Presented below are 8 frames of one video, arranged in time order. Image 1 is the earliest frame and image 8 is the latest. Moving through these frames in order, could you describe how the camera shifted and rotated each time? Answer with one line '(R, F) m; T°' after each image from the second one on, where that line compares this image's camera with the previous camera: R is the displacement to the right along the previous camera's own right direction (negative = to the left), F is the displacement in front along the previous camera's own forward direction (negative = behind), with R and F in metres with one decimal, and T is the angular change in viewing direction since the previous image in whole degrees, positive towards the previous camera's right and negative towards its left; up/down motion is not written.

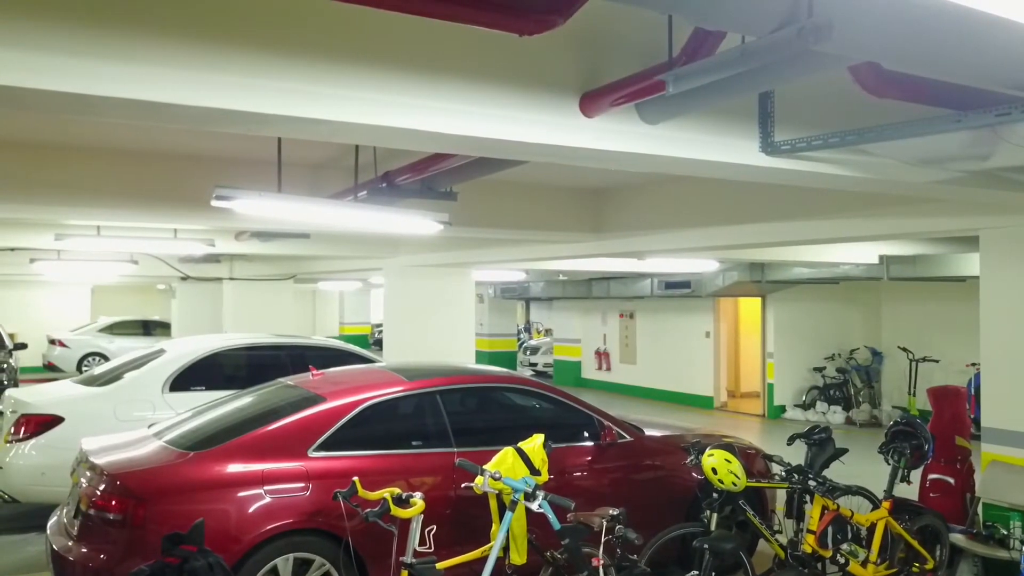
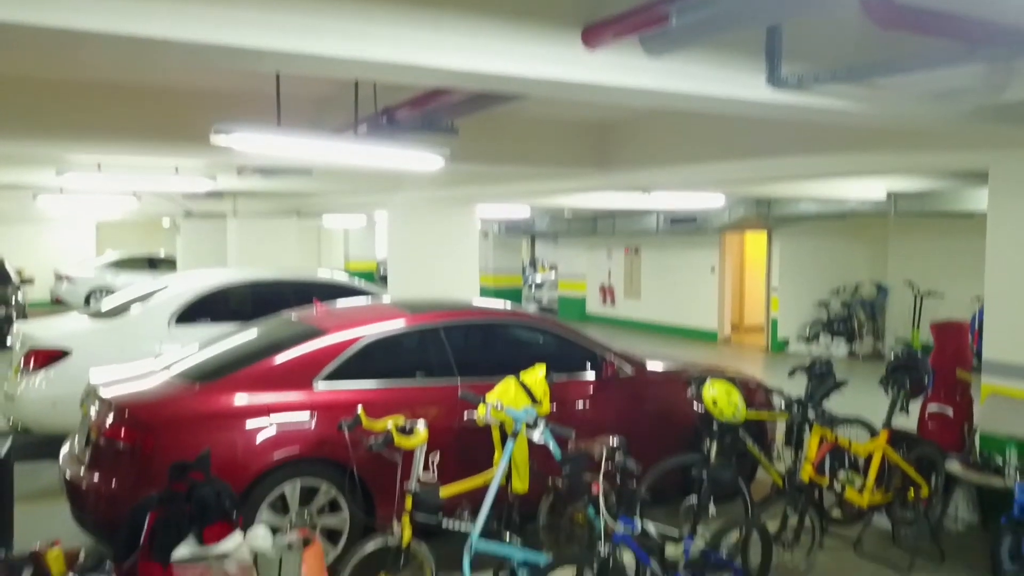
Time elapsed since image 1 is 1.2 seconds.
(0.0, 0.0) m; 0°
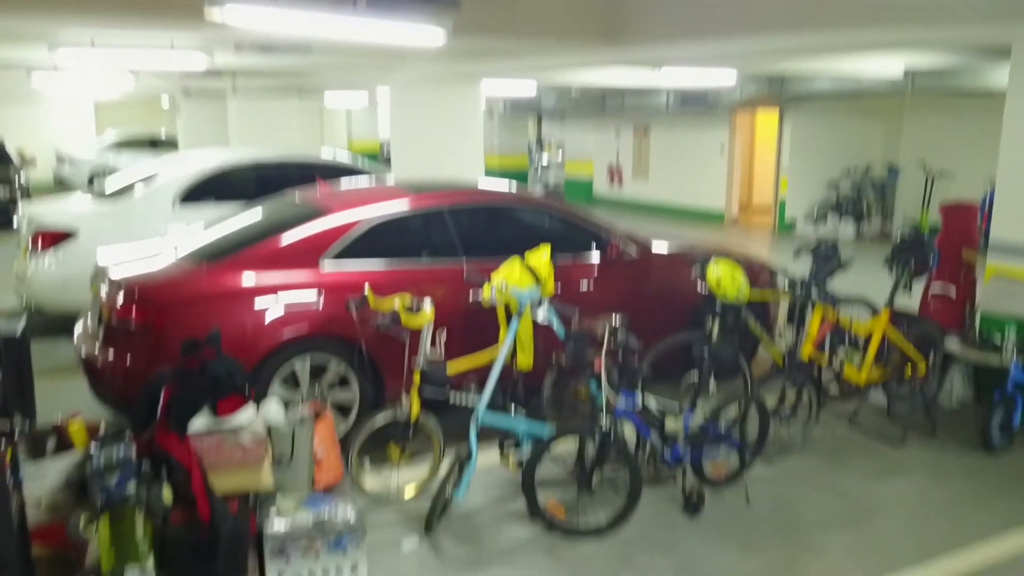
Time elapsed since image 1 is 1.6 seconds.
(0.0, 0.0) m; 0°
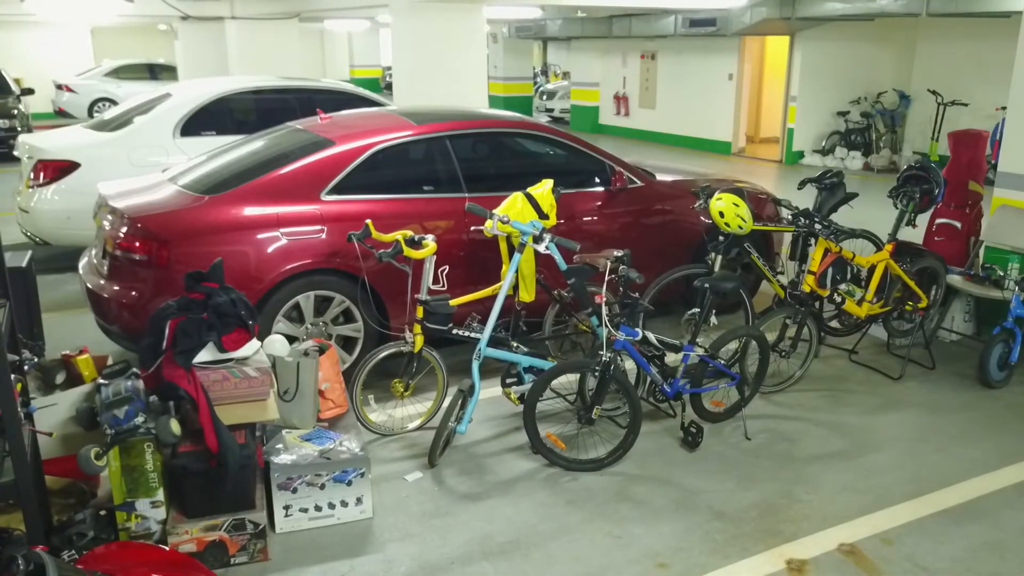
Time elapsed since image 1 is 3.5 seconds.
(0.0, 0.0) m; 0°
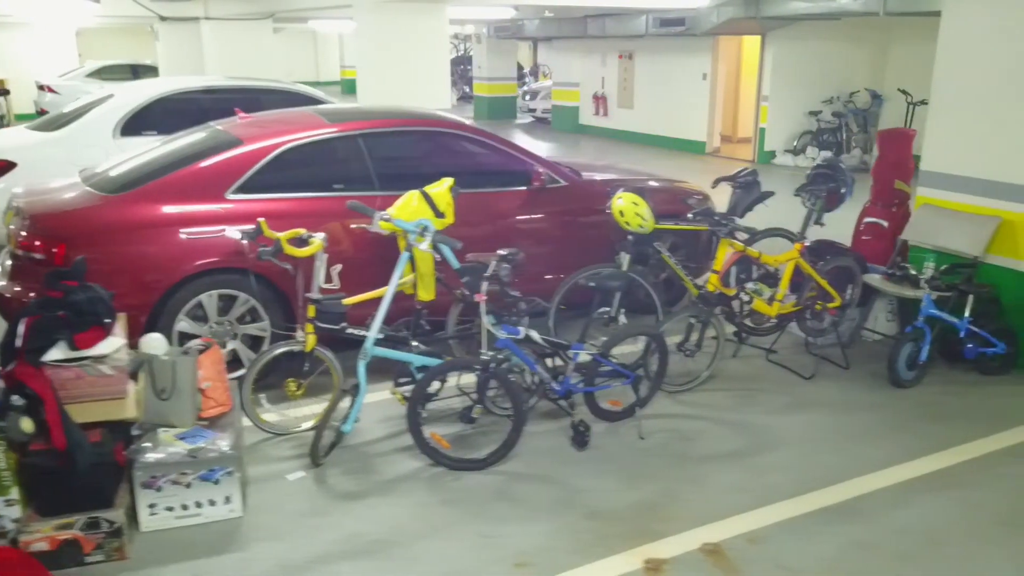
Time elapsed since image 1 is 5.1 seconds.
(+0.5, 0.0) m; 0°
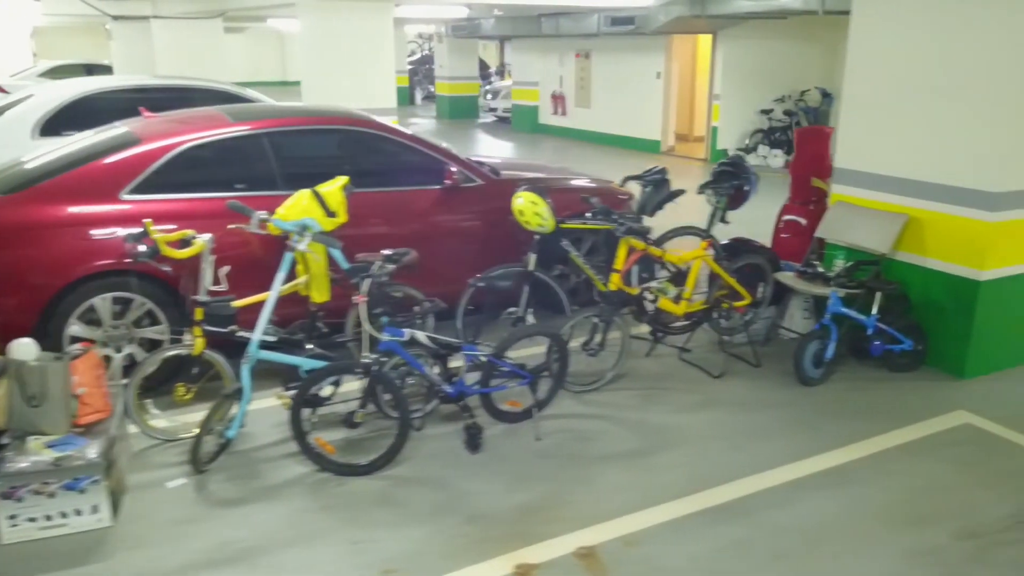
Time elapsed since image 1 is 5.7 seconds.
(+0.4, 0.0) m; +1°
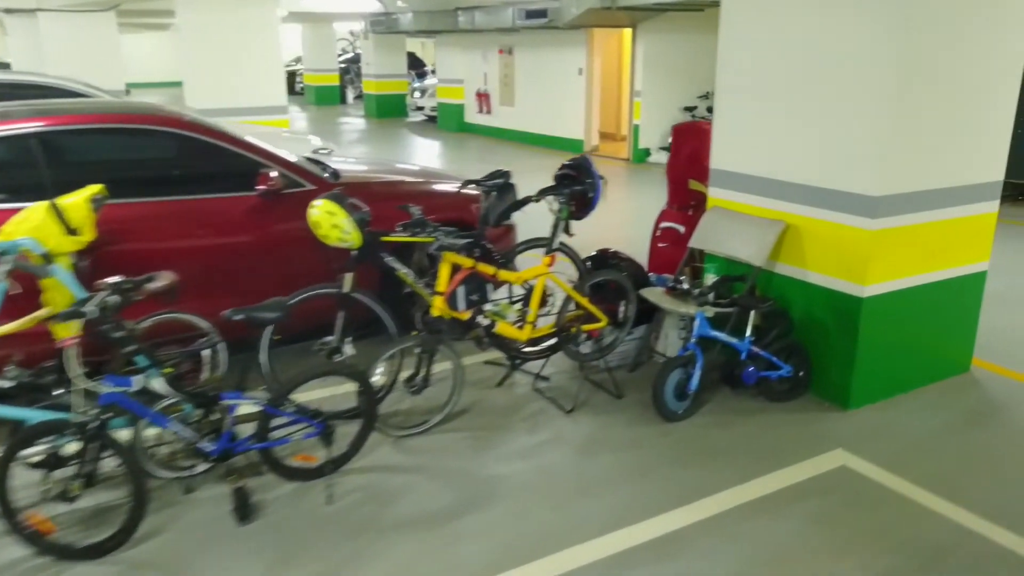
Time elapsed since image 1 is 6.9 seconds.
(+0.6, +0.6) m; +3°
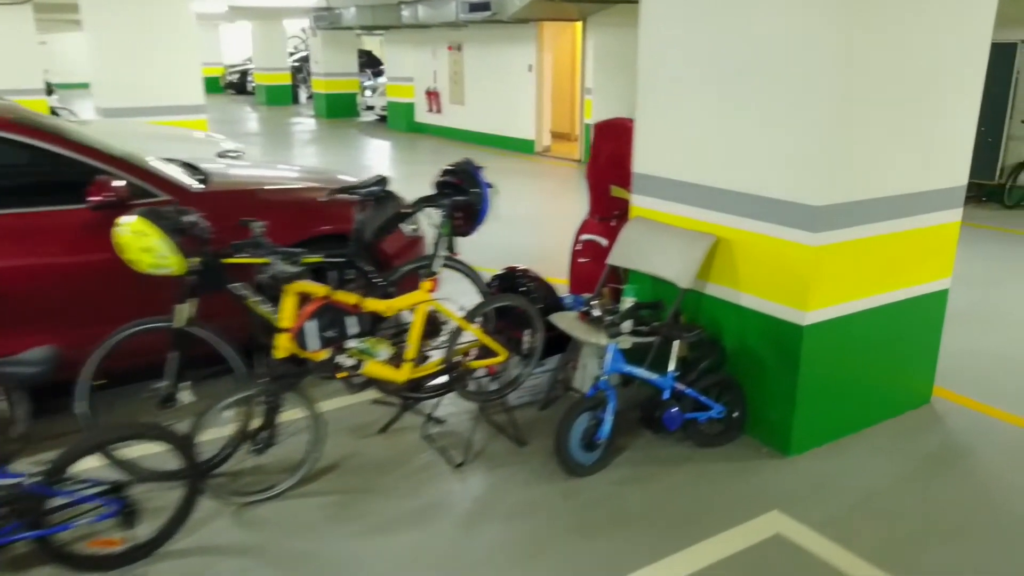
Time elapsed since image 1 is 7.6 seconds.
(+0.3, +0.6) m; +2°
